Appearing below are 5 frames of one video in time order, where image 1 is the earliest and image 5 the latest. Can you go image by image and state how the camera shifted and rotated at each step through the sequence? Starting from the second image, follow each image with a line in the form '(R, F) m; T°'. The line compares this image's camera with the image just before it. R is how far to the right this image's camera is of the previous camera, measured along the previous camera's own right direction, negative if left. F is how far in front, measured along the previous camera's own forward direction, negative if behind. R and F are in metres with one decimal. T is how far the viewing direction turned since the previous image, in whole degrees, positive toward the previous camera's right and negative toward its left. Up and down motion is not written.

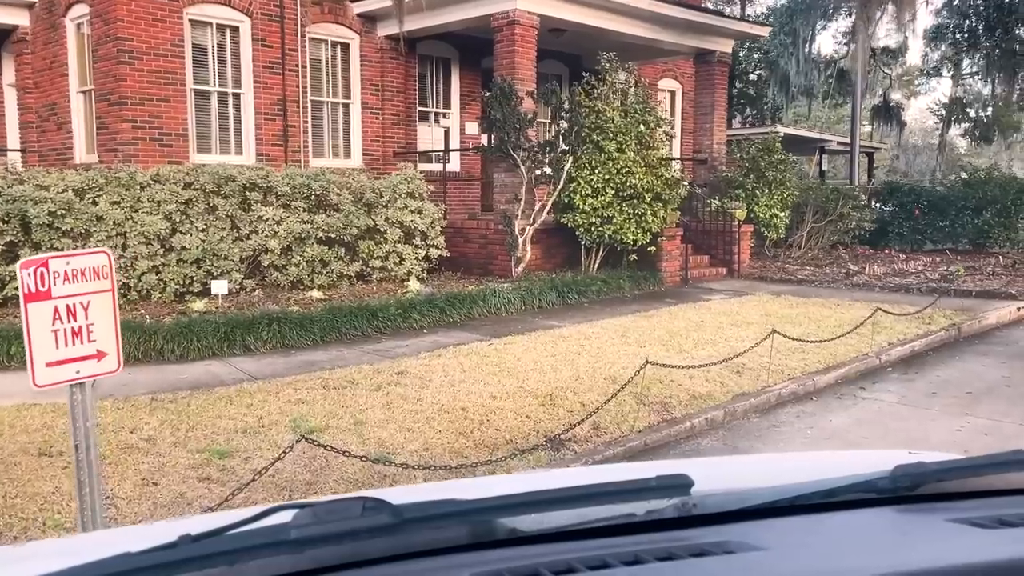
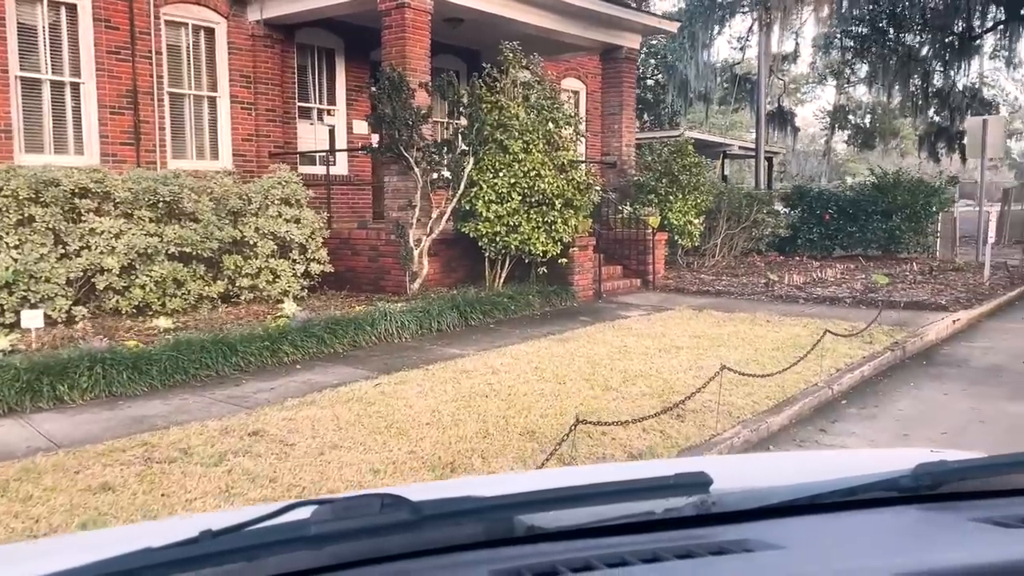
(+0.1, +1.5) m; +7°
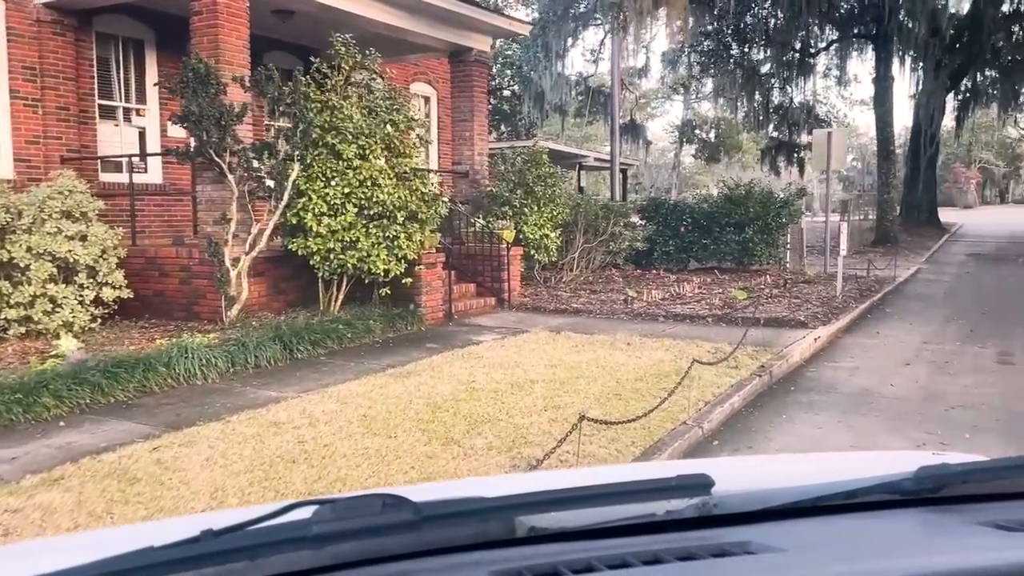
(+0.3, +1.2) m; +10°
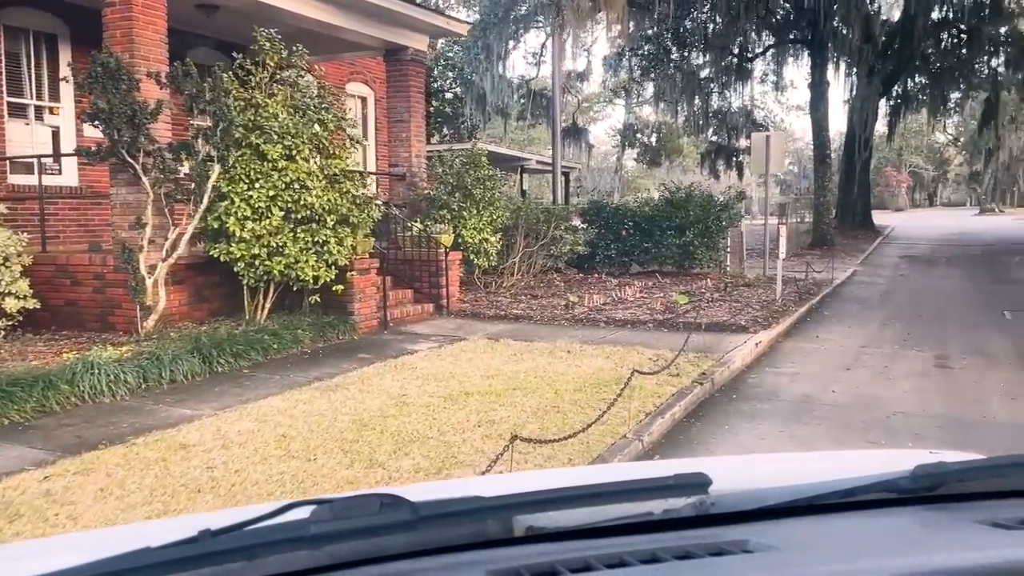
(+0.1, +0.3) m; +4°
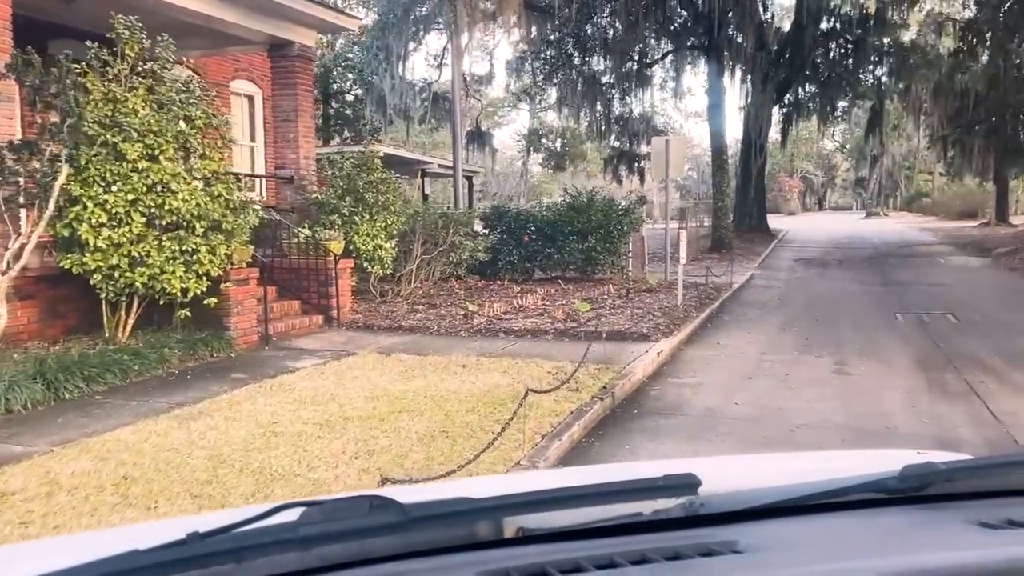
(+0.2, +0.5) m; +6°
